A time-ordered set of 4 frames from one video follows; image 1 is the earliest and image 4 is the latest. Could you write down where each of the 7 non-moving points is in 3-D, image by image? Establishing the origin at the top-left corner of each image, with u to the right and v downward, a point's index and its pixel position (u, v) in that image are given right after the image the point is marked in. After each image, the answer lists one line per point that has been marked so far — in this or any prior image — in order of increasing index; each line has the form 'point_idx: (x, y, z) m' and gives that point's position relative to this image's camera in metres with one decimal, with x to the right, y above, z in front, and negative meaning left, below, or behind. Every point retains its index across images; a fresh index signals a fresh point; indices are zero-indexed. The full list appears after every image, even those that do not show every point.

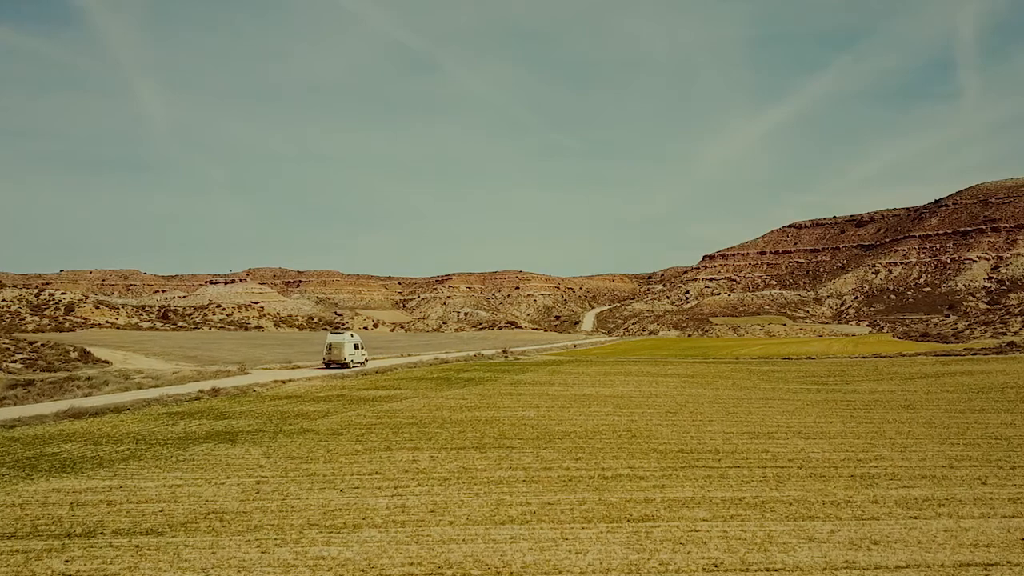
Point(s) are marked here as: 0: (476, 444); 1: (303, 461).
0: (-0.9, -4.1, +18.4) m
1: (-4.9, -4.1, +16.4) m
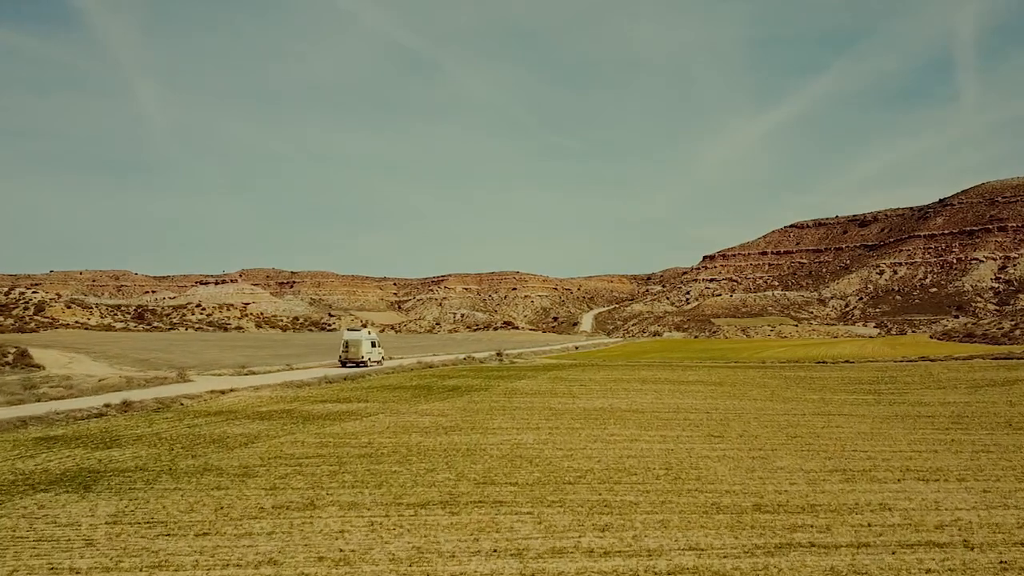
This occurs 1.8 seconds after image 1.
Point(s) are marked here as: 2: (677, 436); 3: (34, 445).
0: (-1.1, -3.6, +12.3) m
1: (-5.1, -3.6, +10.2) m
2: (+4.4, -4.0, +18.8) m
3: (-11.7, -3.8, +17.0) m
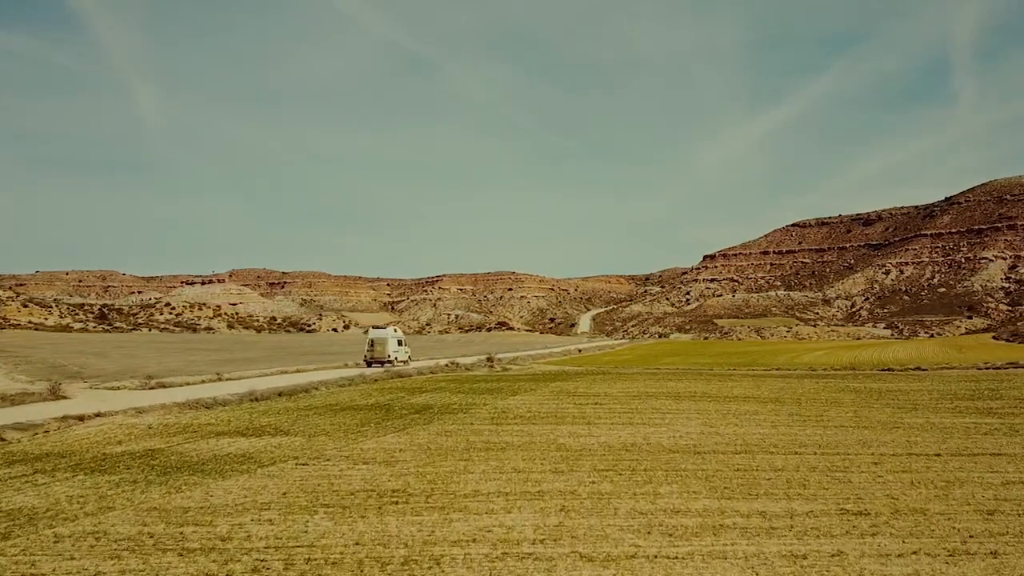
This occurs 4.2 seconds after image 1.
0: (-1.4, -3.1, +4.1) m
1: (-5.3, -3.0, +2.1) m
2: (+4.2, -3.4, +10.7) m
3: (-11.9, -3.3, +8.8) m
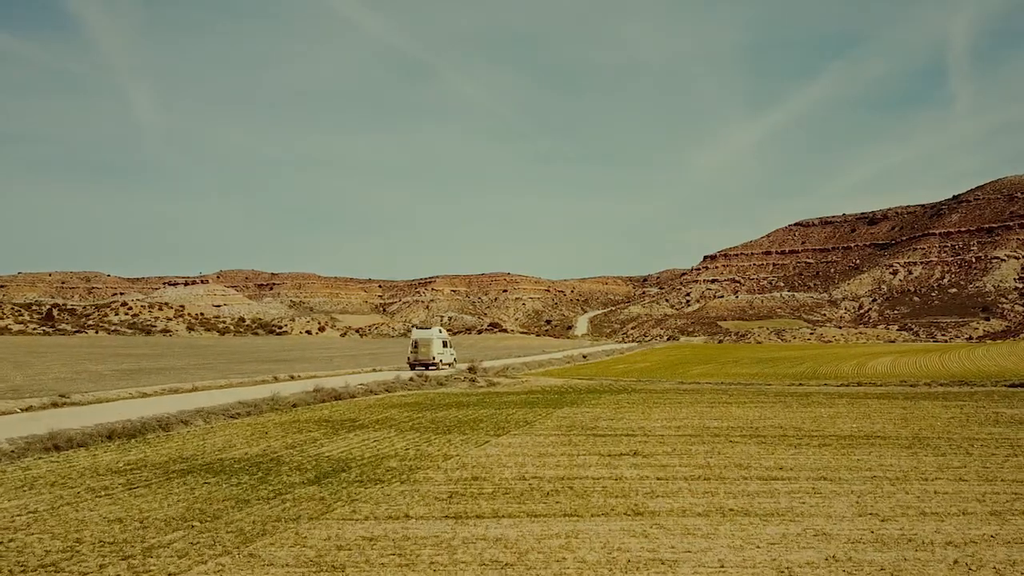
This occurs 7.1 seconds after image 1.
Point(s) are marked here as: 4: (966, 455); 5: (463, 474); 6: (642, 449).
0: (-1.6, -2.4, -5.5) m
1: (-5.6, -2.4, -7.6) m
2: (+3.9, -2.8, +1.0) m
3: (-12.2, -2.6, -0.9) m
4: (+9.5, -3.4, +14.7) m
5: (-0.8, -3.2, +12.1) m
6: (+2.7, -3.3, +14.5) m
